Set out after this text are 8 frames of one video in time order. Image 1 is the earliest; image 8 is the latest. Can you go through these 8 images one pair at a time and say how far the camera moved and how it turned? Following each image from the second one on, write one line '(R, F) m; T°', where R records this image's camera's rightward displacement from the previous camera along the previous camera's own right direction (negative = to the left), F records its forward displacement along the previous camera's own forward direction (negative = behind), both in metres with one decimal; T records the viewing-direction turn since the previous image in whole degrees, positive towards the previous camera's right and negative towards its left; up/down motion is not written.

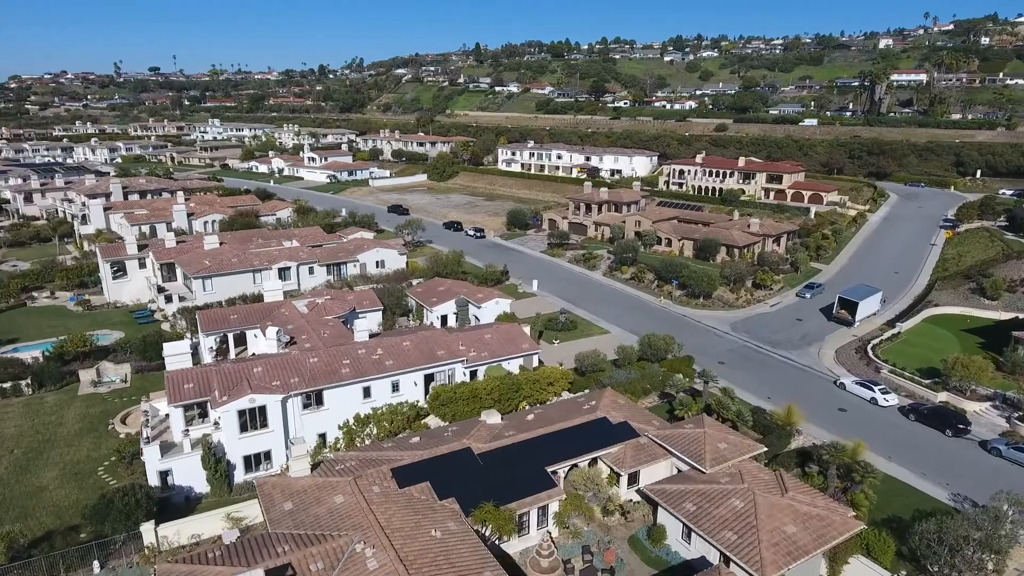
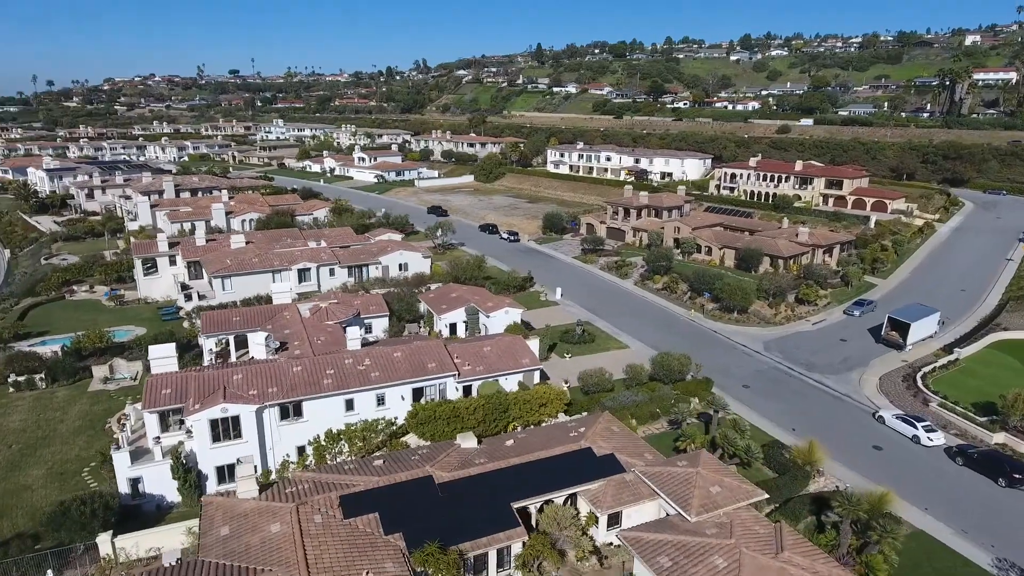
(+3.0, +2.3) m; -6°
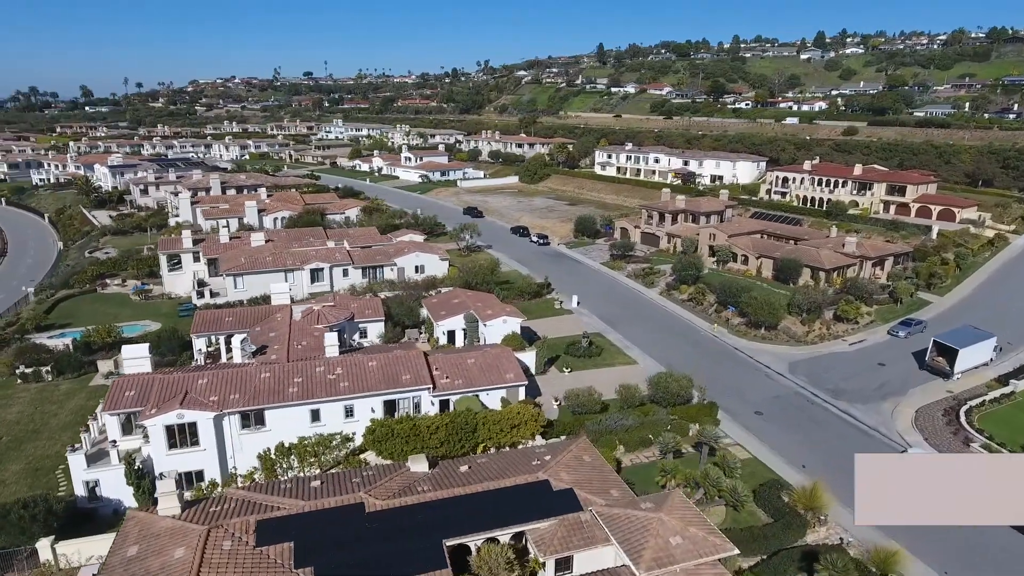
(+3.6, +2.4) m; -6°
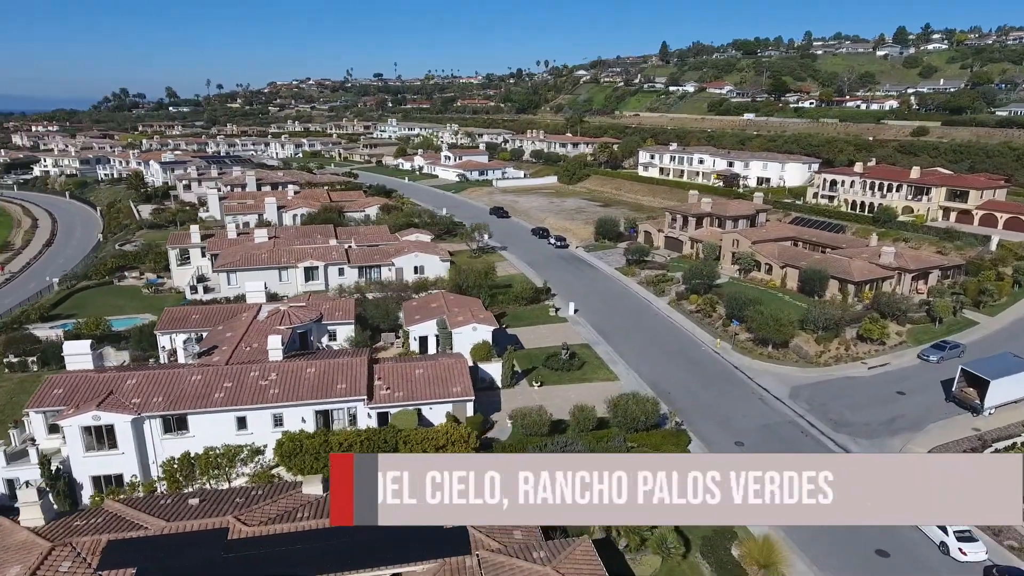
(+4.8, +2.8) m; -6°
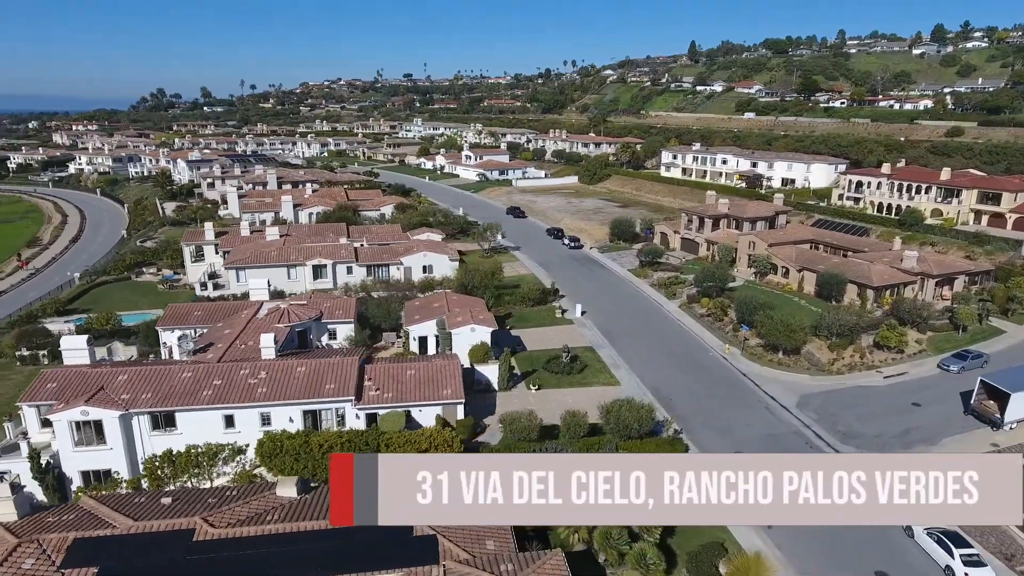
(+1.4, +0.7) m; -2°
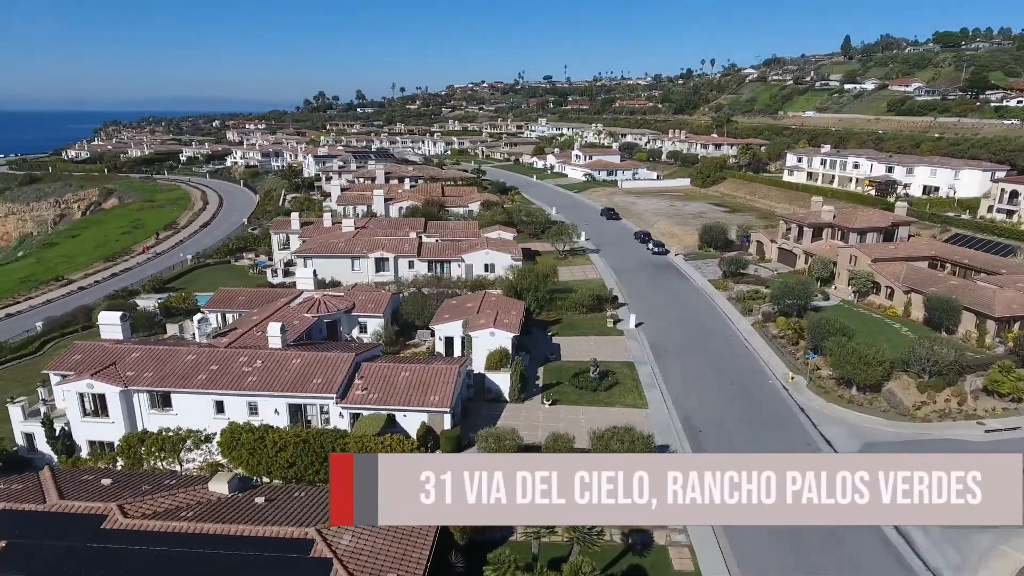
(+5.0, +2.9) m; -12°
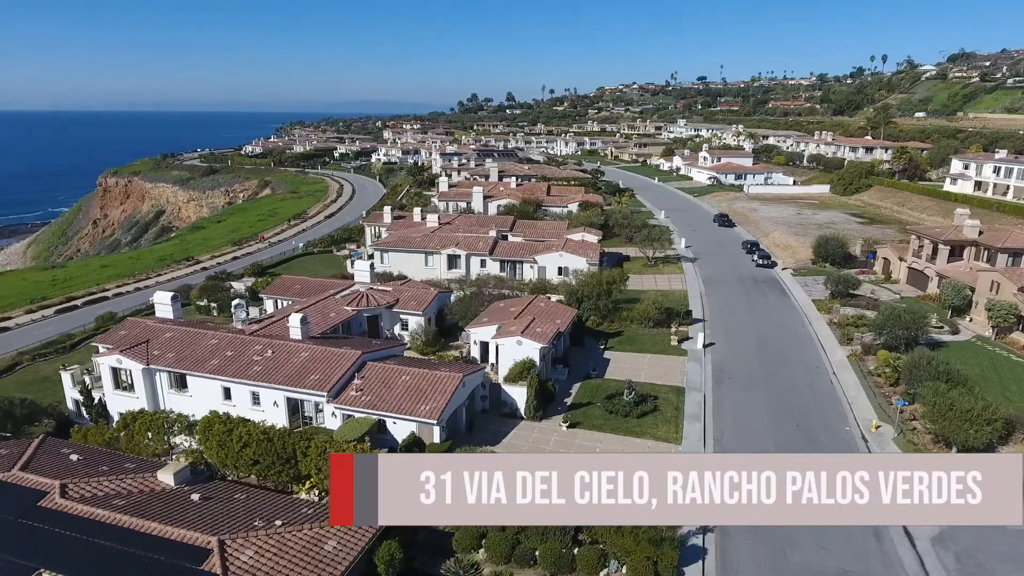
(+4.7, +3.0) m; -13°
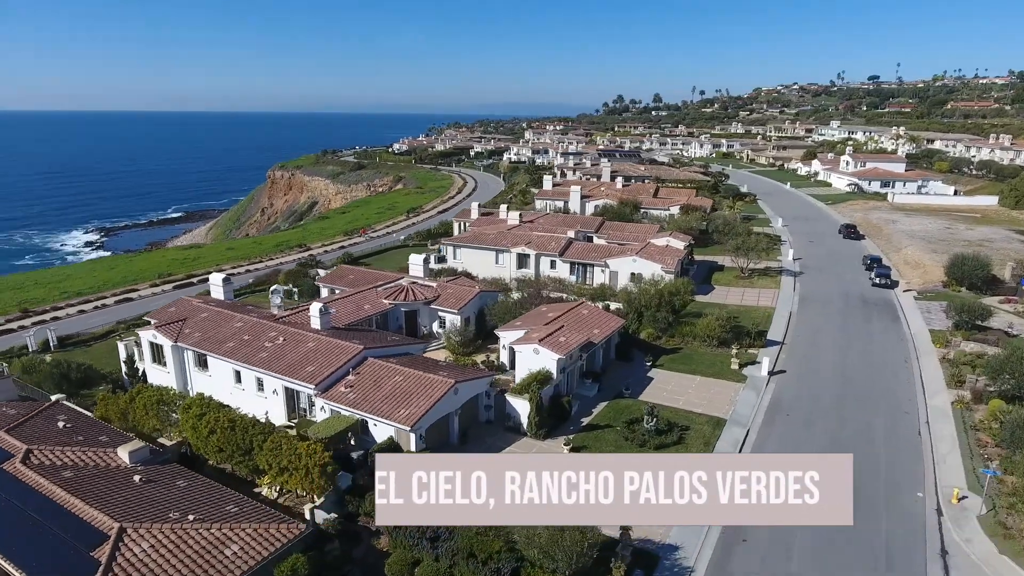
(+4.7, +2.7) m; -12°
